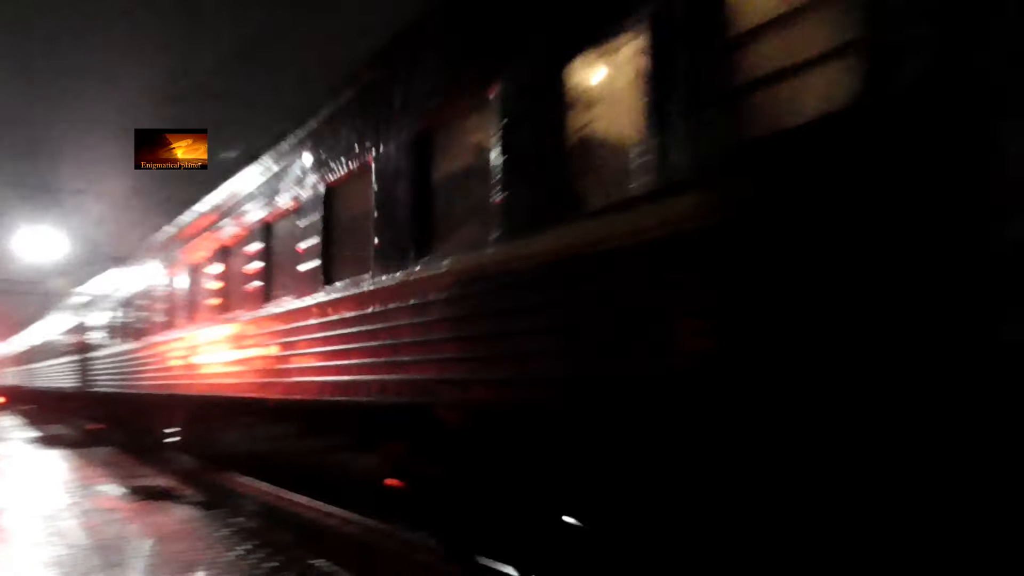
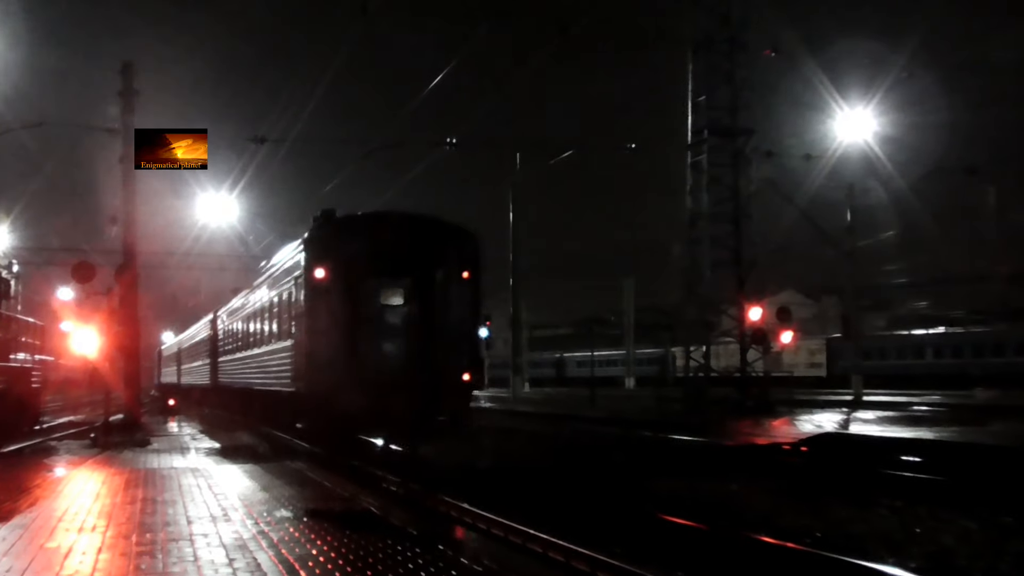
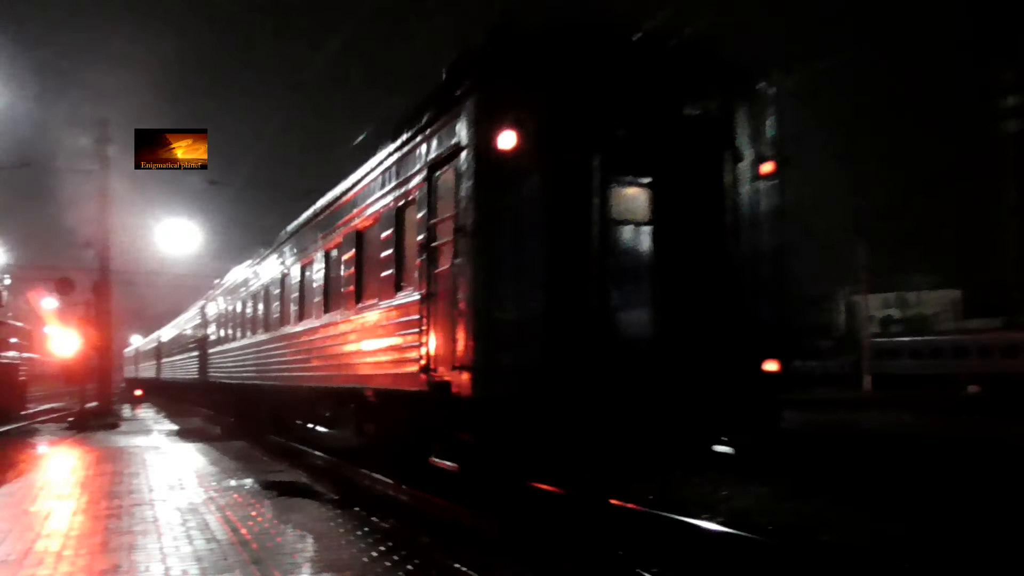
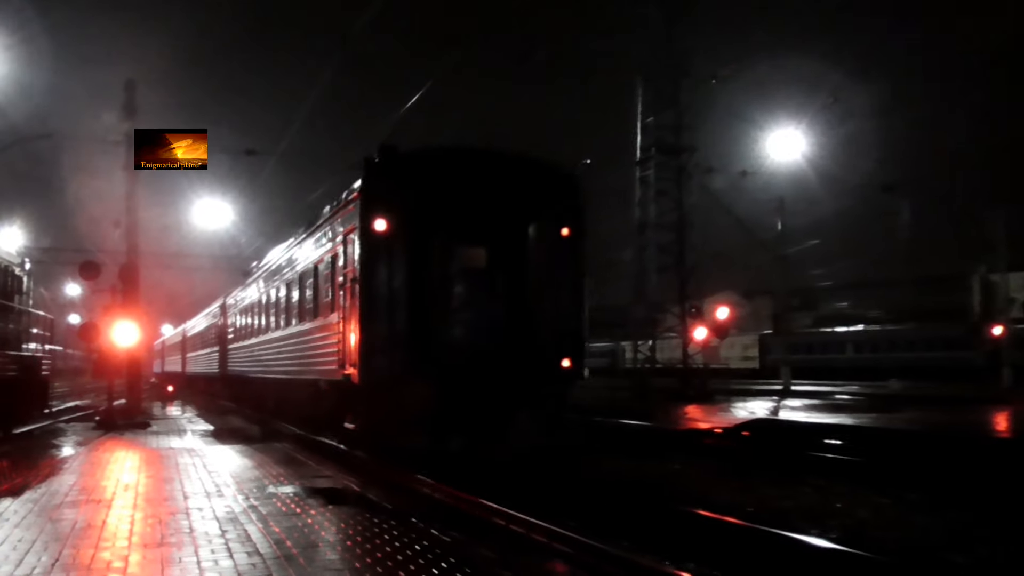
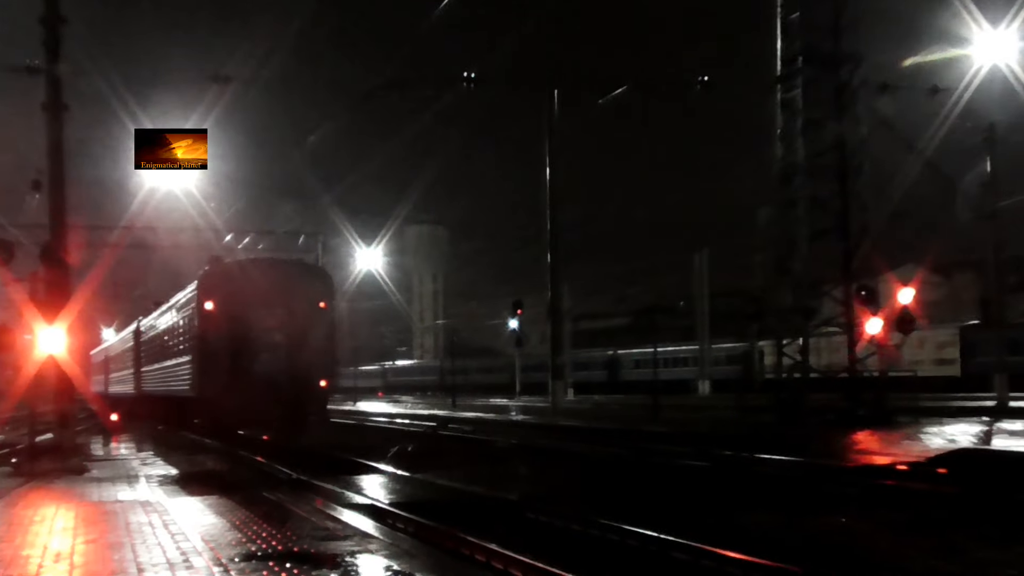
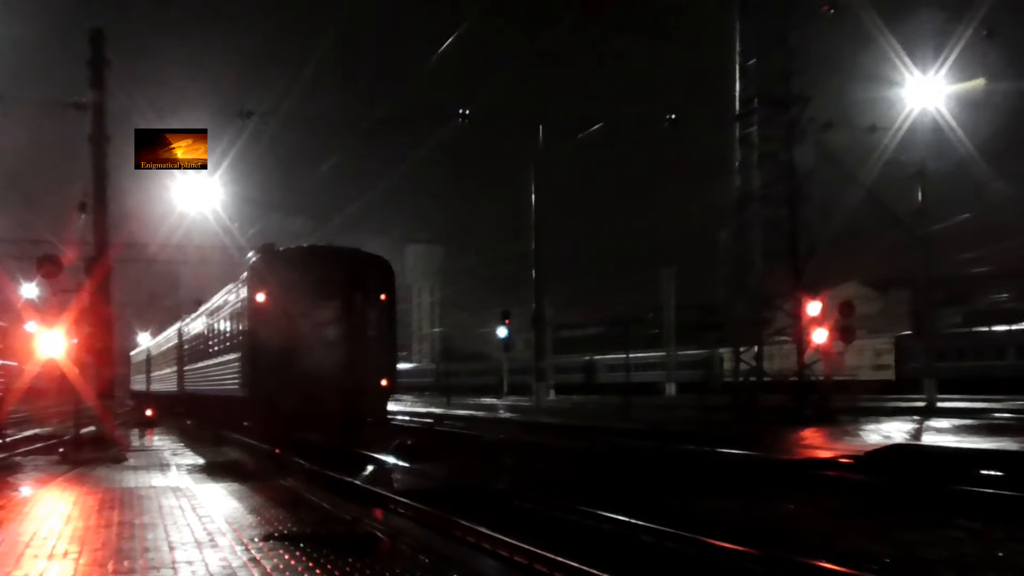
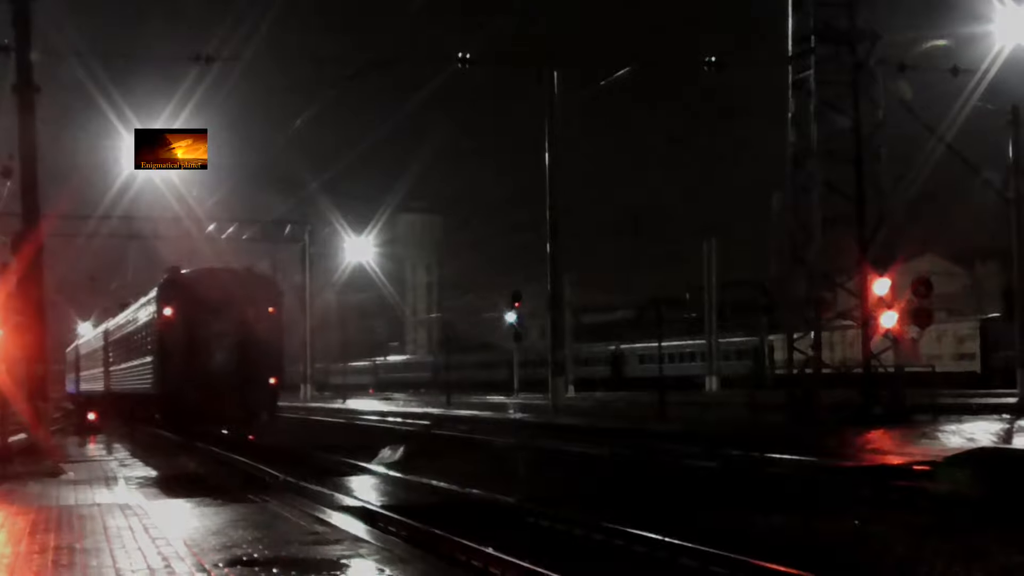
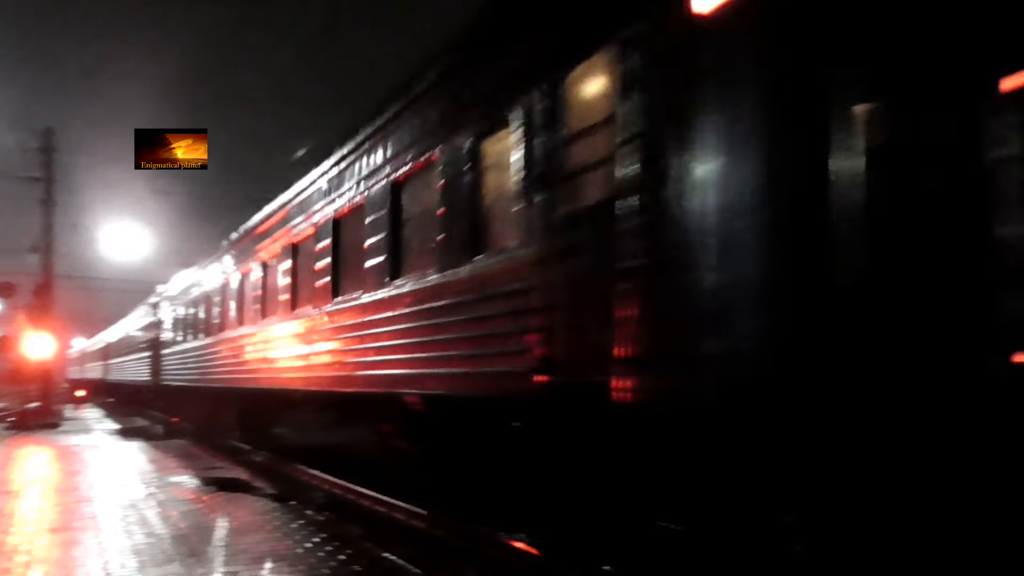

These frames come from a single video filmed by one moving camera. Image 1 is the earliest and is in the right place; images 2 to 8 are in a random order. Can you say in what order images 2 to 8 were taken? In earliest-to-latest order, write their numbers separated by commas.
8, 3, 4, 2, 6, 5, 7
